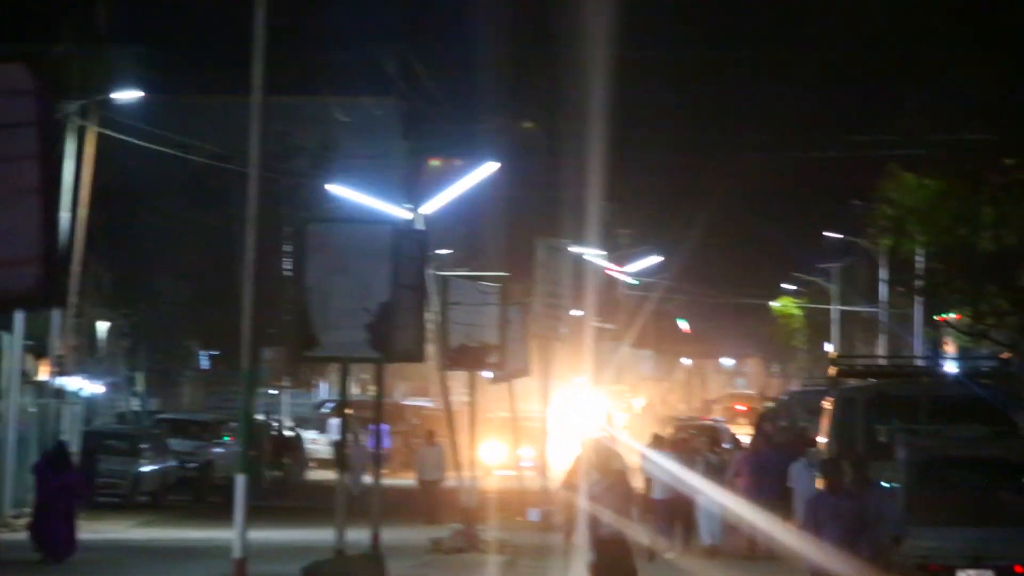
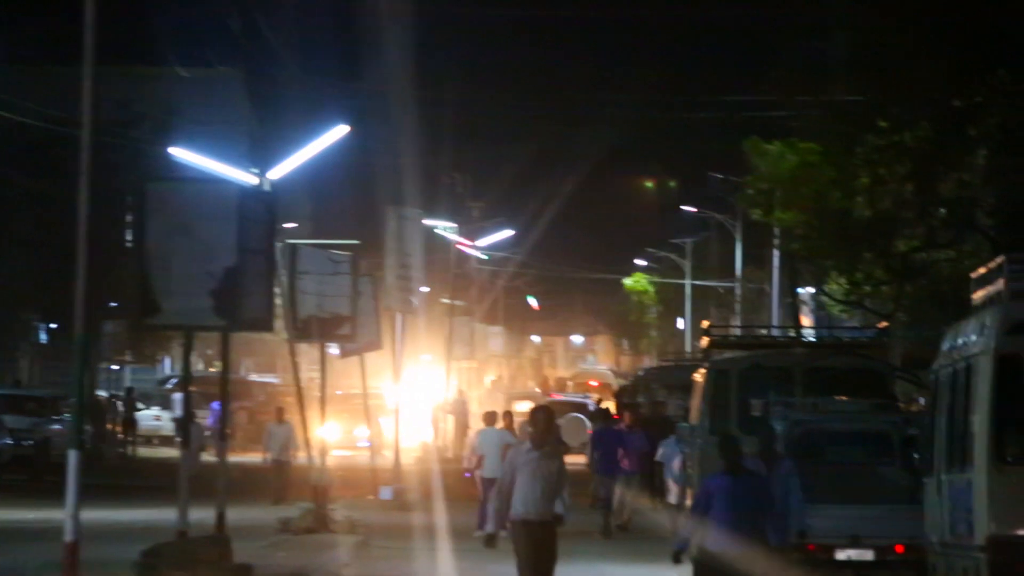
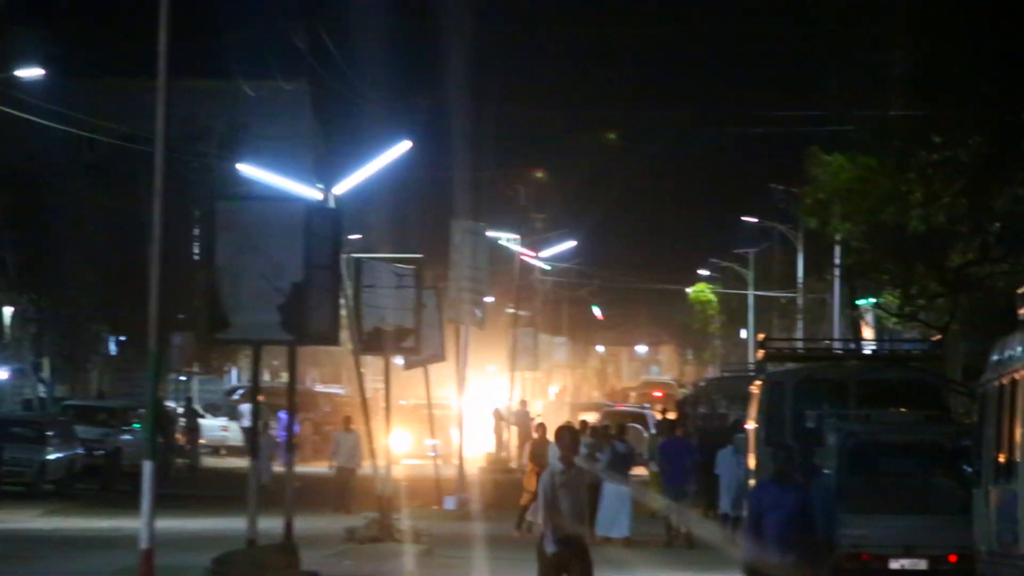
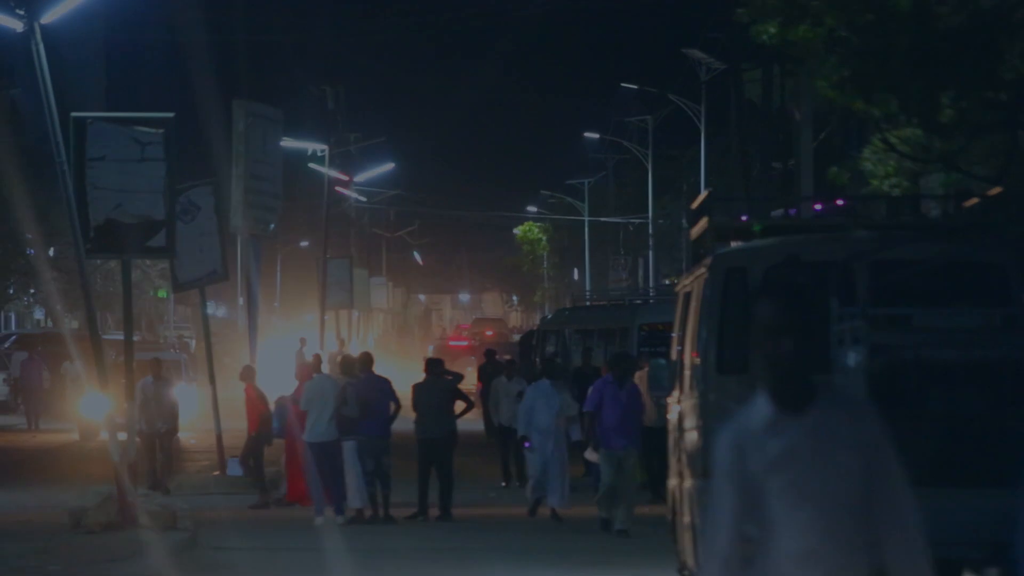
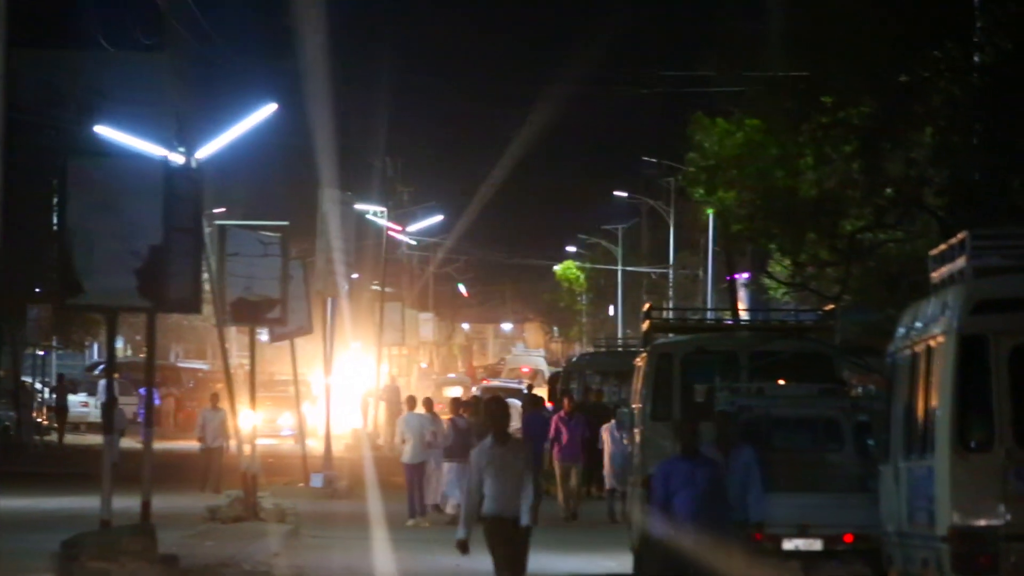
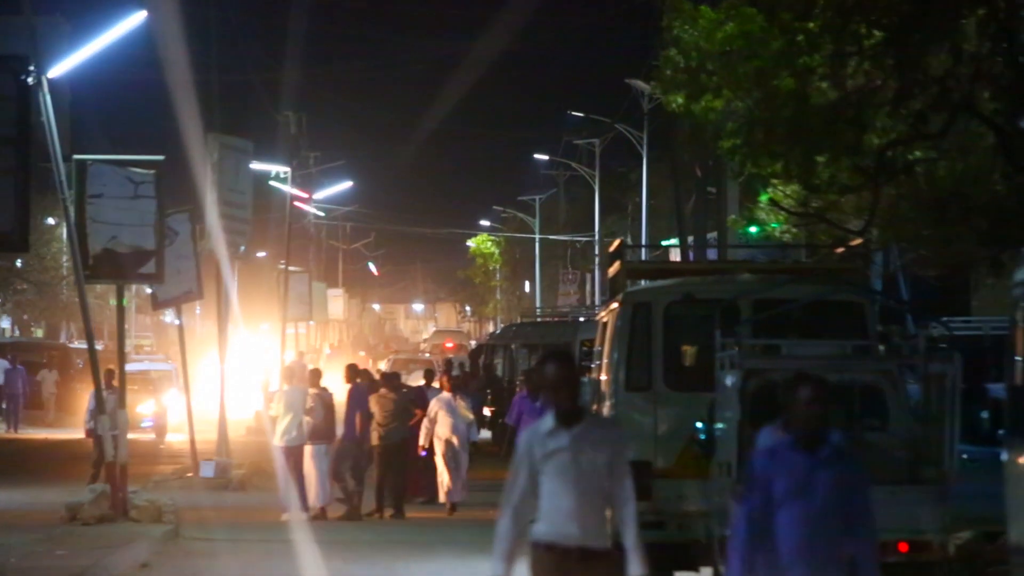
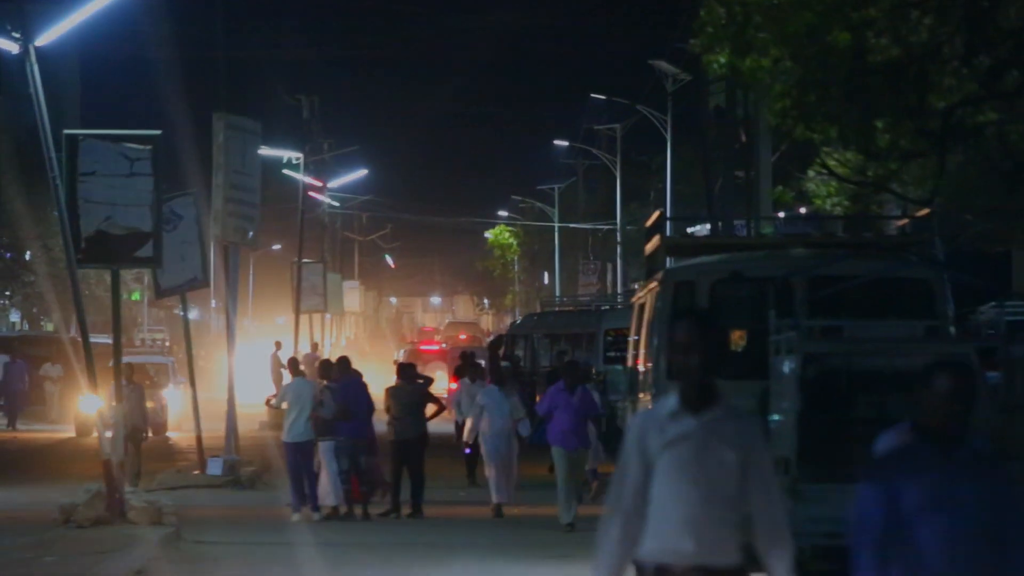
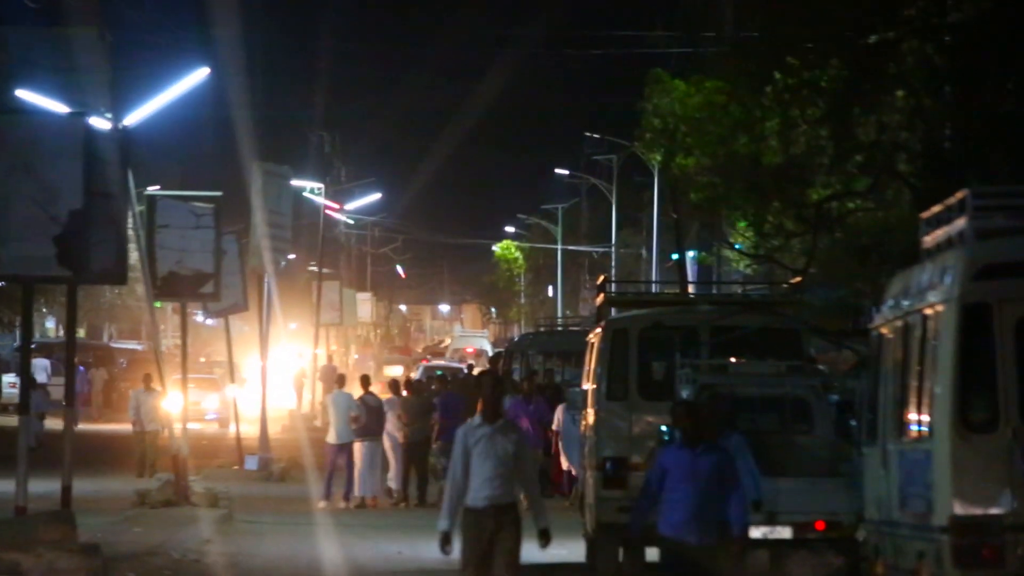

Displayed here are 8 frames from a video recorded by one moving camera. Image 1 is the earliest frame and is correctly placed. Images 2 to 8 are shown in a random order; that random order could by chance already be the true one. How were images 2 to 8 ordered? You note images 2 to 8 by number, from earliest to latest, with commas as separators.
3, 2, 5, 8, 6, 7, 4
